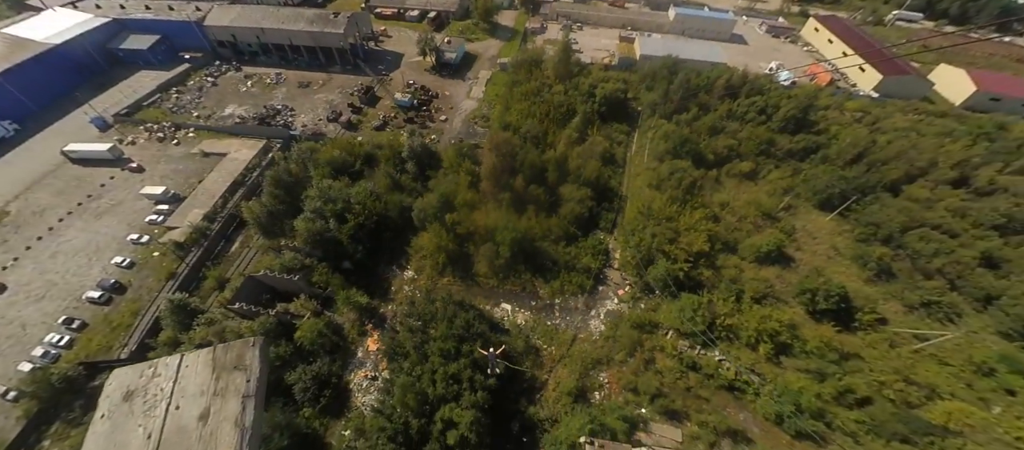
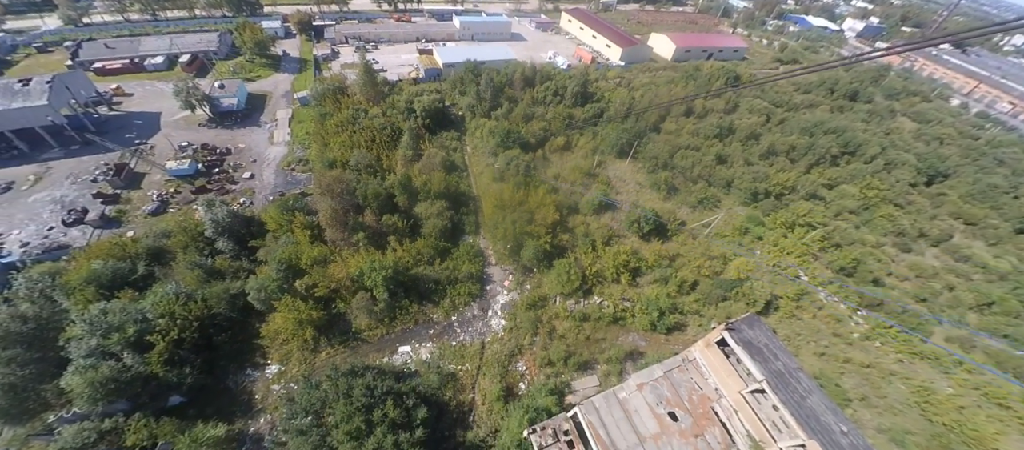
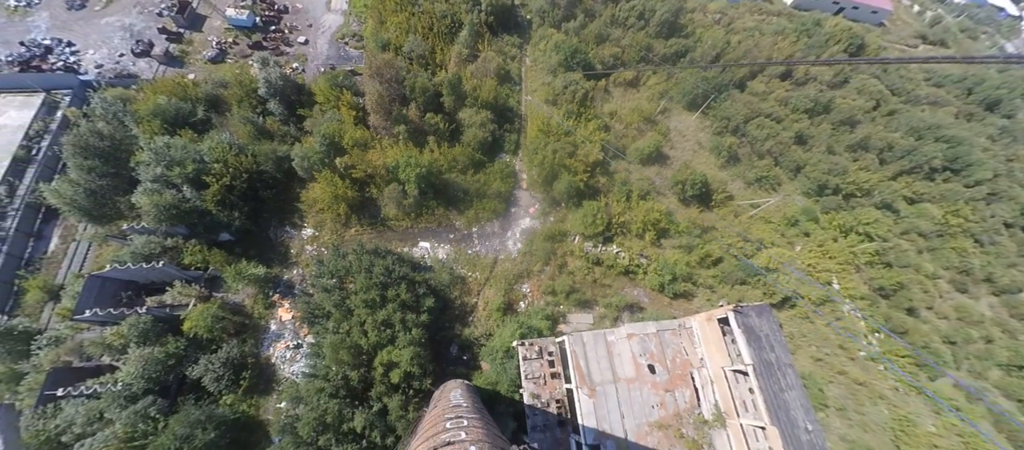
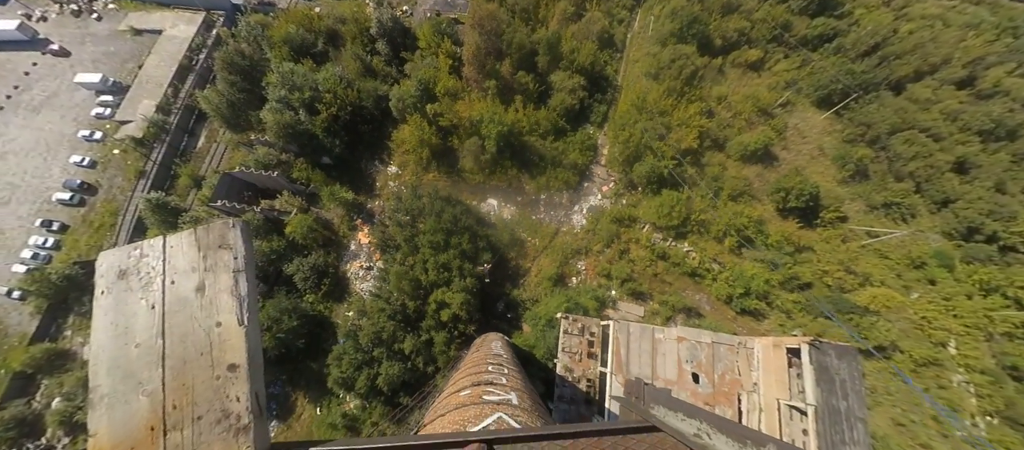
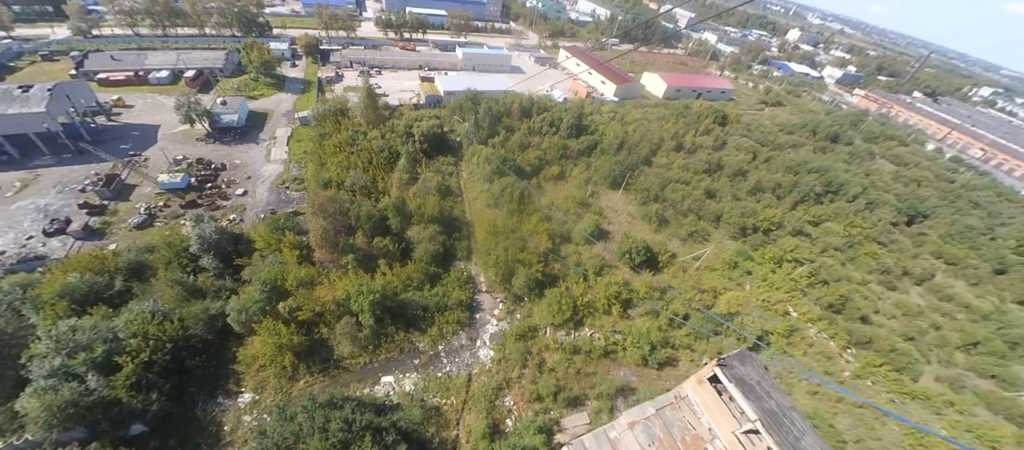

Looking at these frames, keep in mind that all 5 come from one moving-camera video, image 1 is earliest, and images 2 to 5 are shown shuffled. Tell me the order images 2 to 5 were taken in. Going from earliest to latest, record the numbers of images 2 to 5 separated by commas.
4, 5, 2, 3
